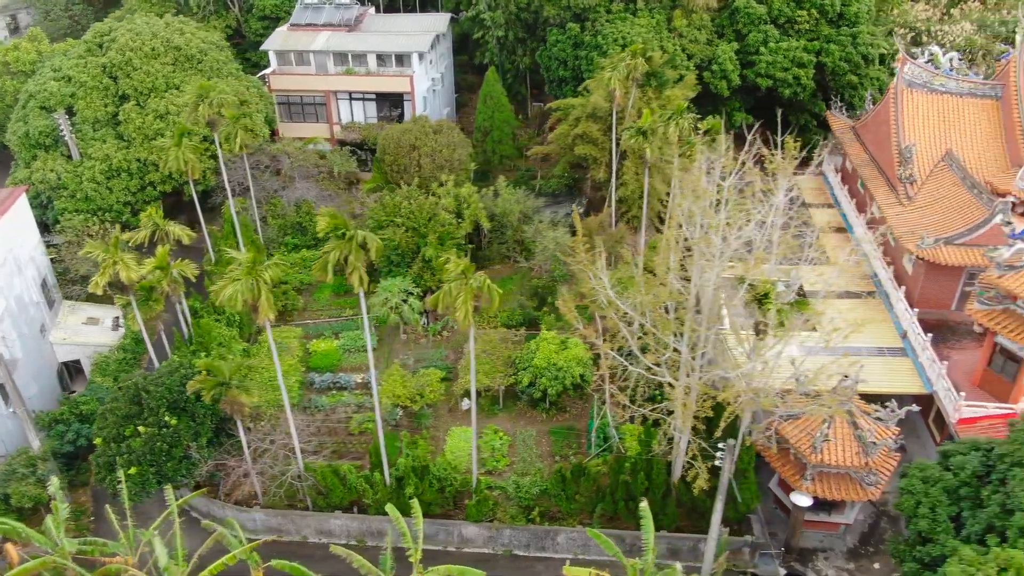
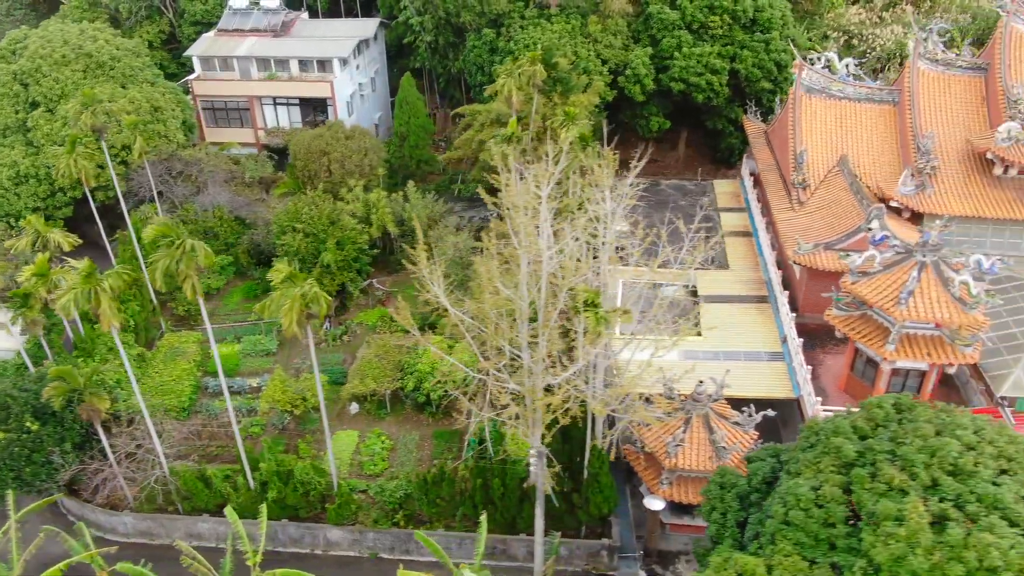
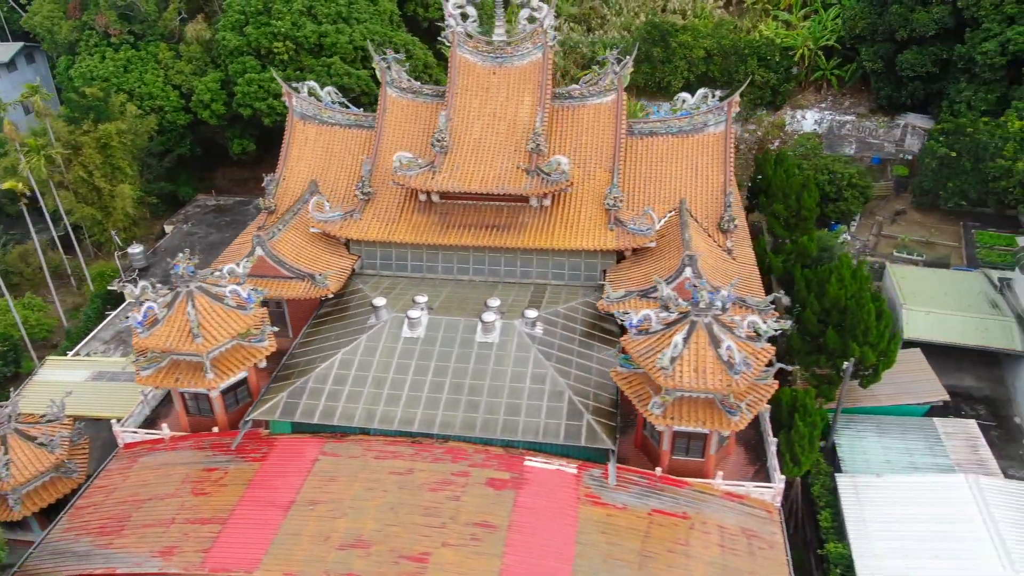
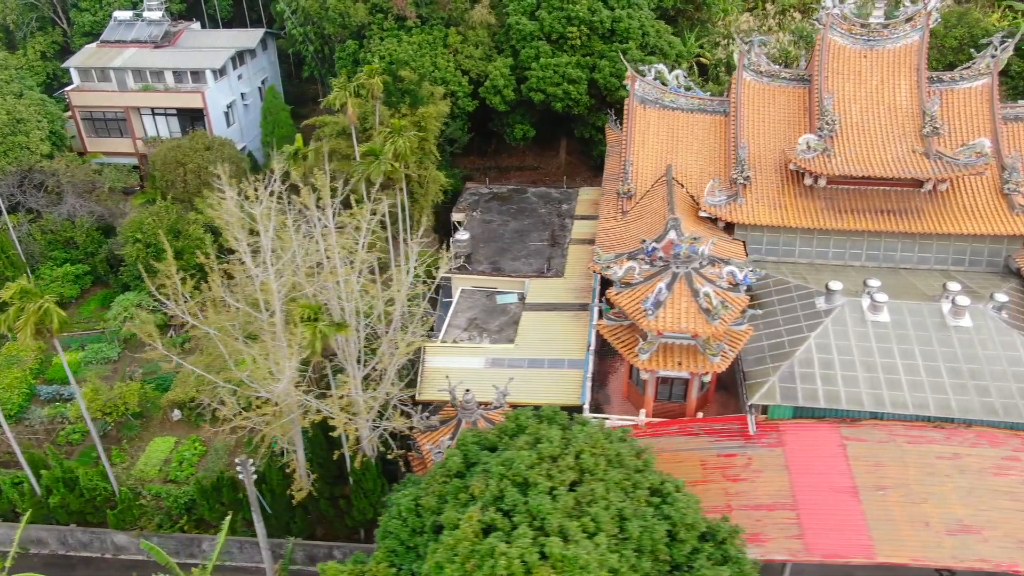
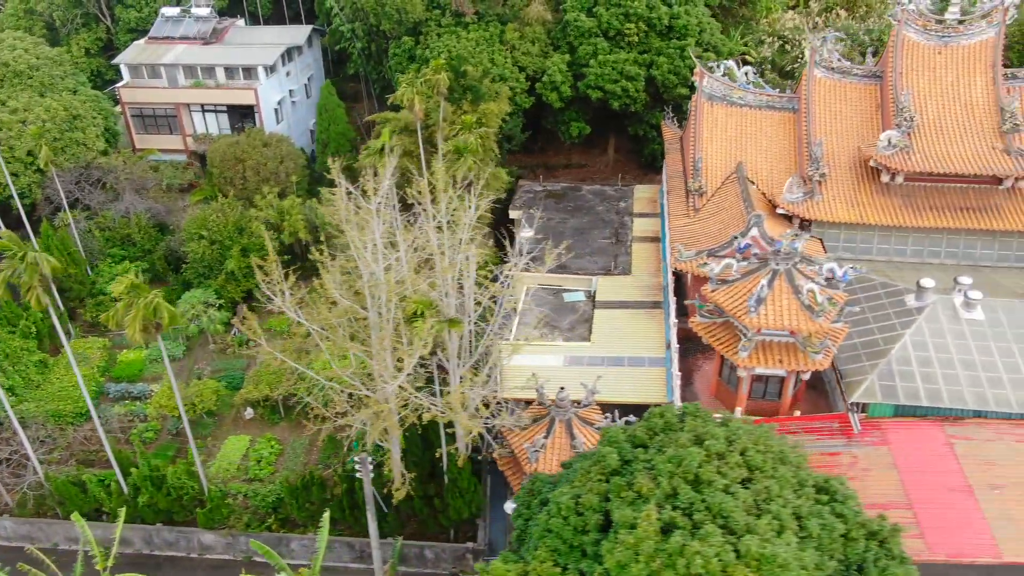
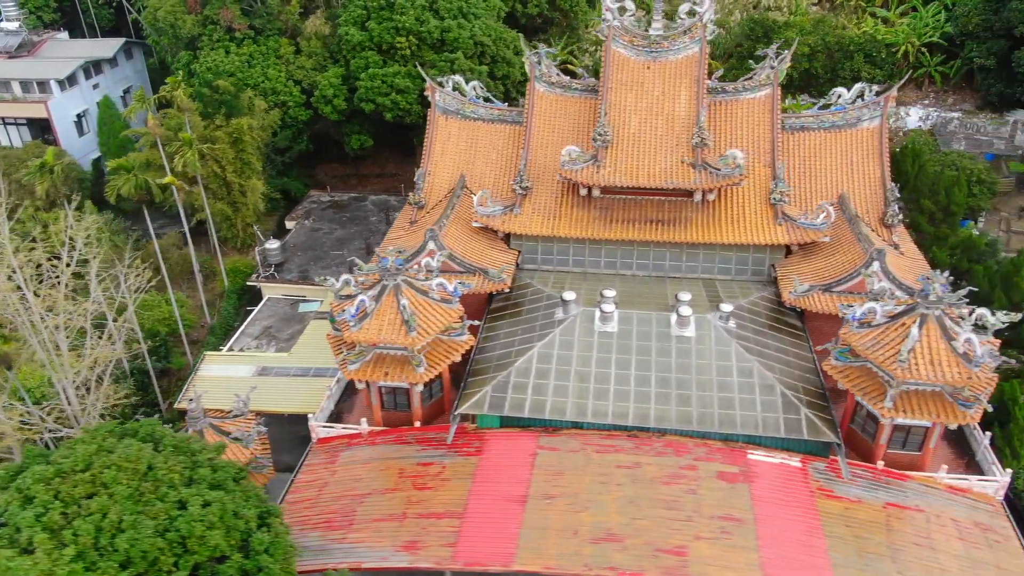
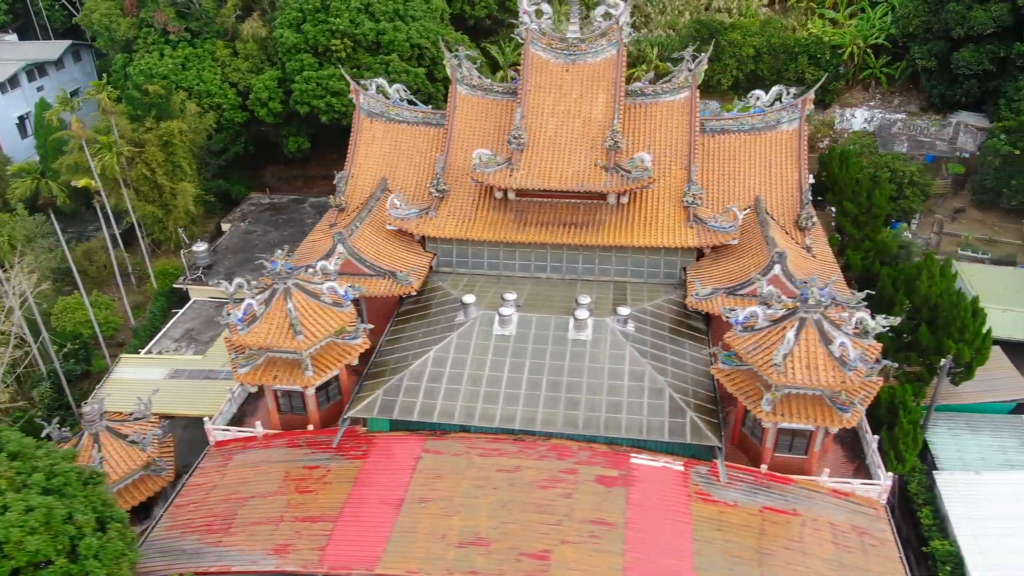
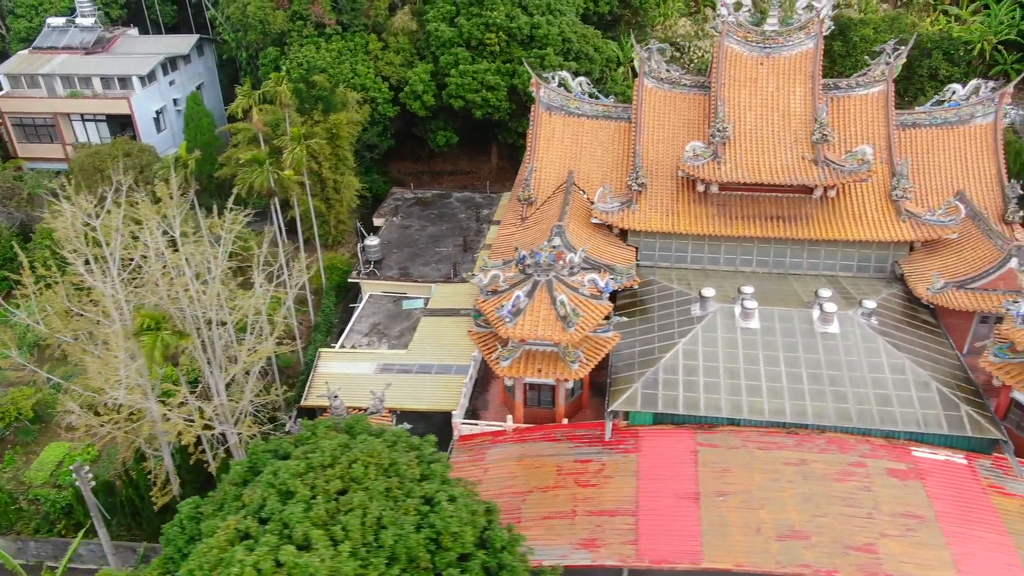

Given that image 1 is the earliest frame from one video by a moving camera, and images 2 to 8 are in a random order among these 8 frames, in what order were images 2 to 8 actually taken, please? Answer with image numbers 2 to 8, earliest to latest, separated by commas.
2, 5, 4, 8, 6, 7, 3
